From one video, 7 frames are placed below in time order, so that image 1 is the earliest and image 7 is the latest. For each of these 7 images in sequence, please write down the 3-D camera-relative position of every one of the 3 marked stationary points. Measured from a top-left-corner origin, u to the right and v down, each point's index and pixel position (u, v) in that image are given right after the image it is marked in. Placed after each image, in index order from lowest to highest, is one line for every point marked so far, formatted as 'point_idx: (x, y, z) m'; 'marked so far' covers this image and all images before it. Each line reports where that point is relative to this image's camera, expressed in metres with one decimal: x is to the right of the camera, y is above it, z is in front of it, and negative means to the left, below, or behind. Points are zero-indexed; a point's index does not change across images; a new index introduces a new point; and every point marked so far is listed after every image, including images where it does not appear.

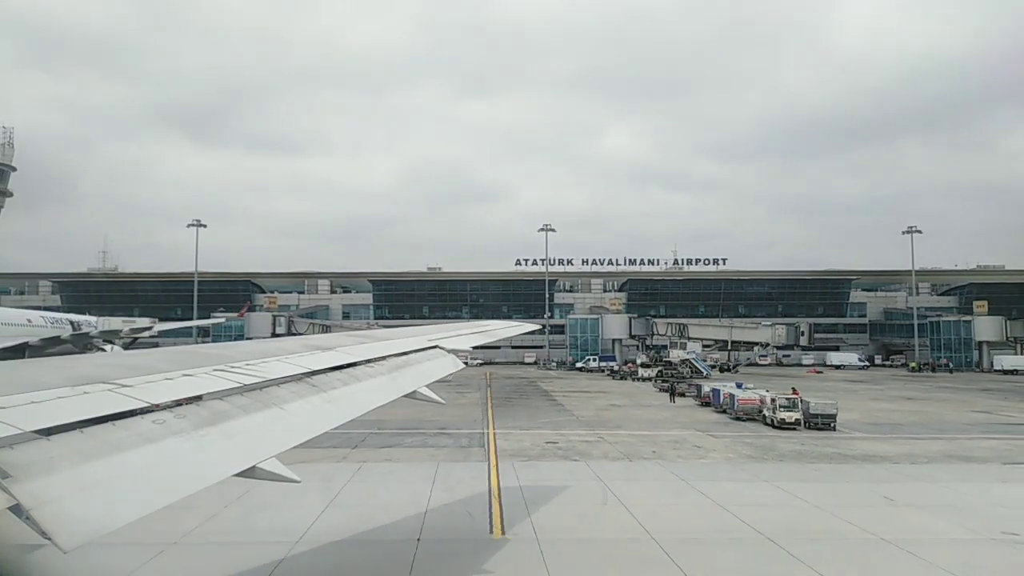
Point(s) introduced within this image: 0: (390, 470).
0: (-3.5, -5.4, +18.5) m
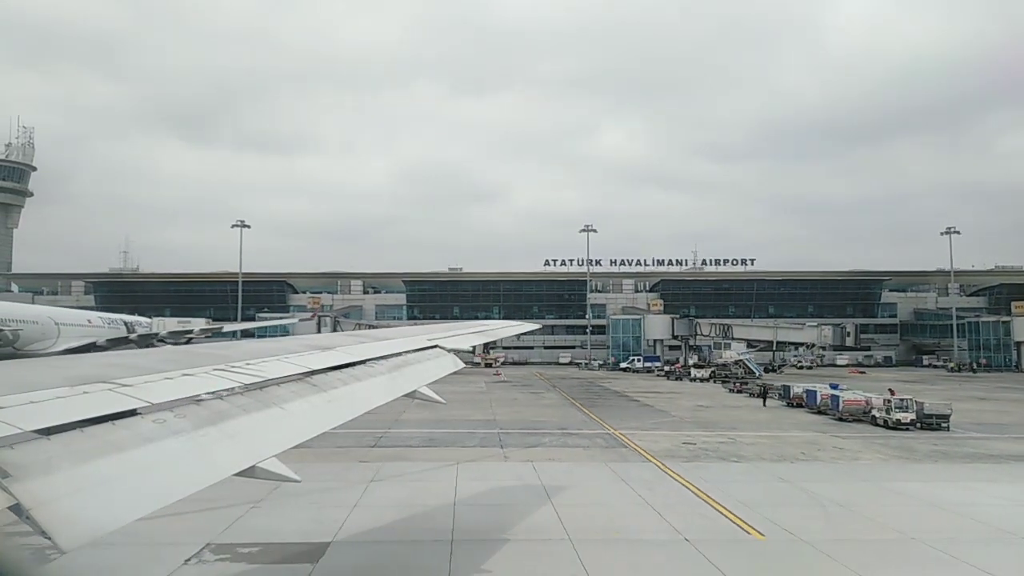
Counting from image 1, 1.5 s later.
0: (+1.7, -5.5, +18.7) m
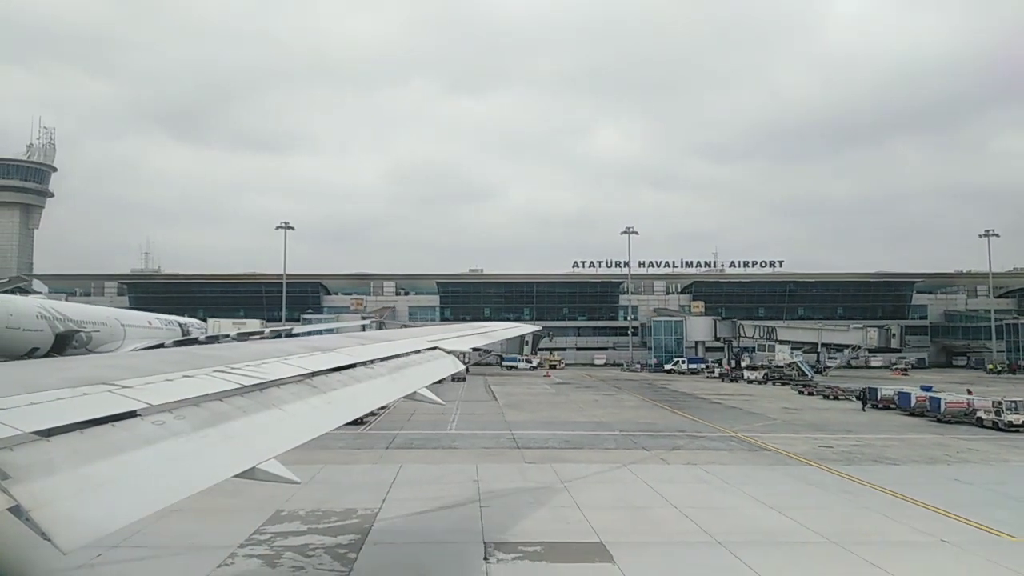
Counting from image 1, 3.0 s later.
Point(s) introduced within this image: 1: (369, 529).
0: (+6.9, -5.6, +18.9) m
1: (-2.9, -5.0, +13.0) m
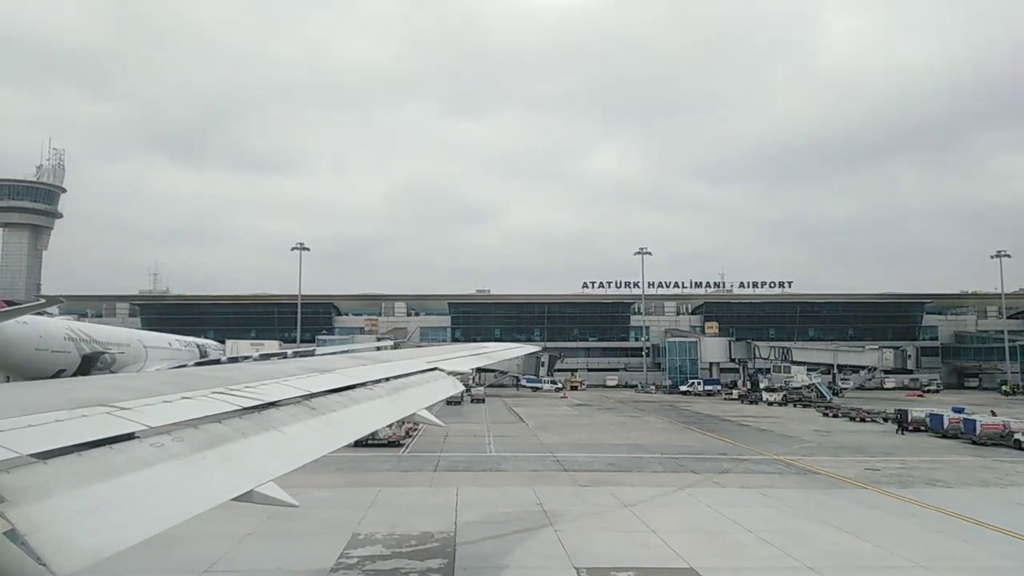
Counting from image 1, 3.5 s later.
0: (+8.7, -6.3, +18.9) m
1: (-1.2, -5.5, +13.0) m
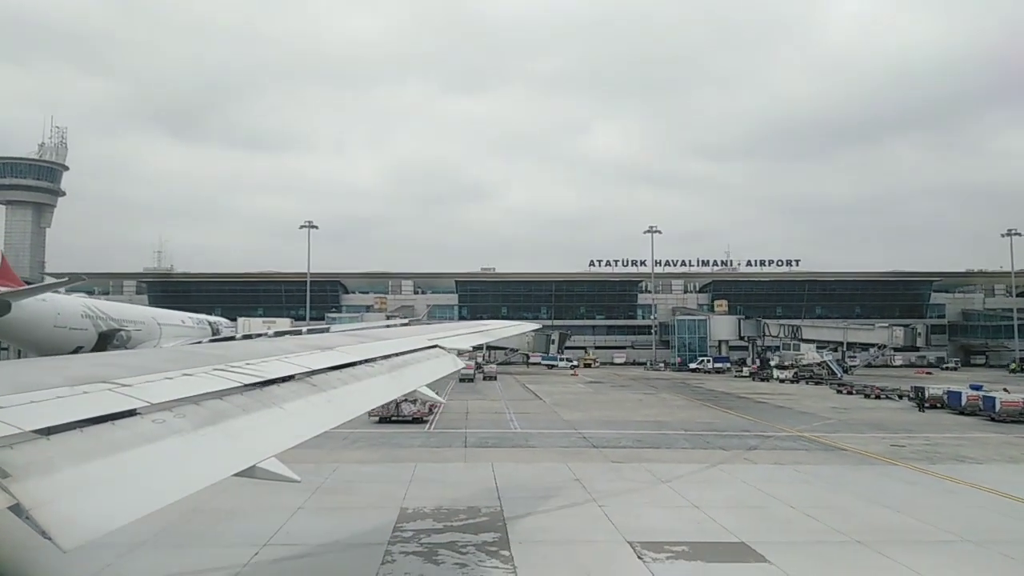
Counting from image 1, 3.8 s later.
0: (+9.7, -5.6, +19.0) m
1: (-0.1, -5.1, +13.1) m
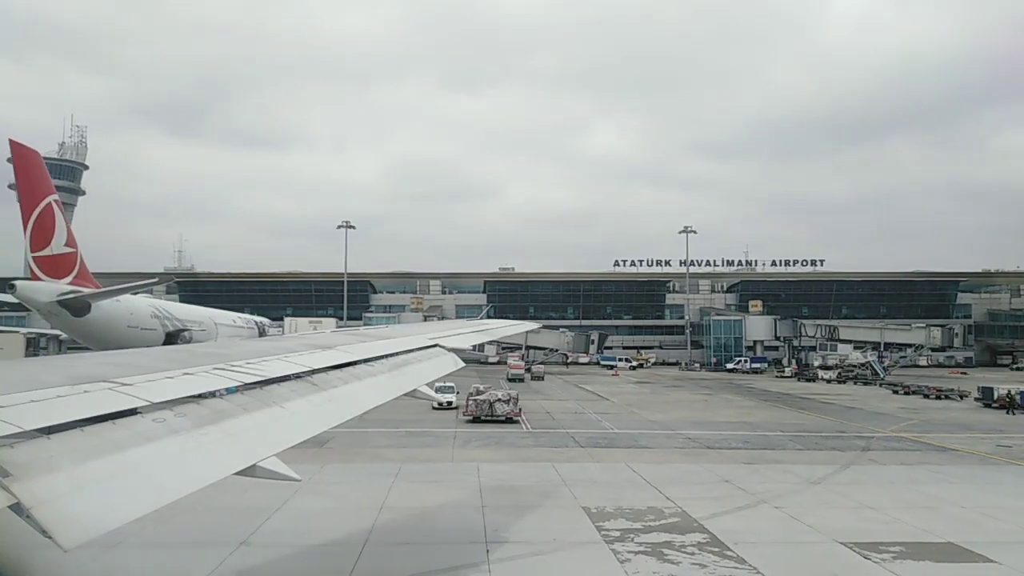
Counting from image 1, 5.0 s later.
0: (+14.0, -5.7, +19.3) m
1: (+4.2, -5.1, +13.3) m
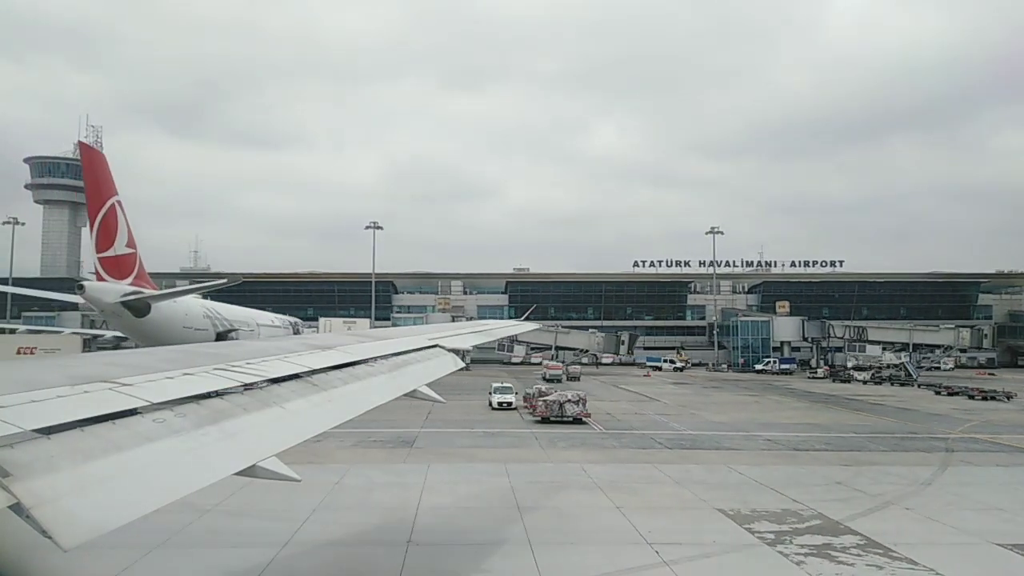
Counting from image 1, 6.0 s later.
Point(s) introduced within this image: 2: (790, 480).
0: (+17.2, -5.8, +19.4) m
1: (+7.4, -5.2, +13.5) m
2: (+7.9, -5.6, +18.1) m
